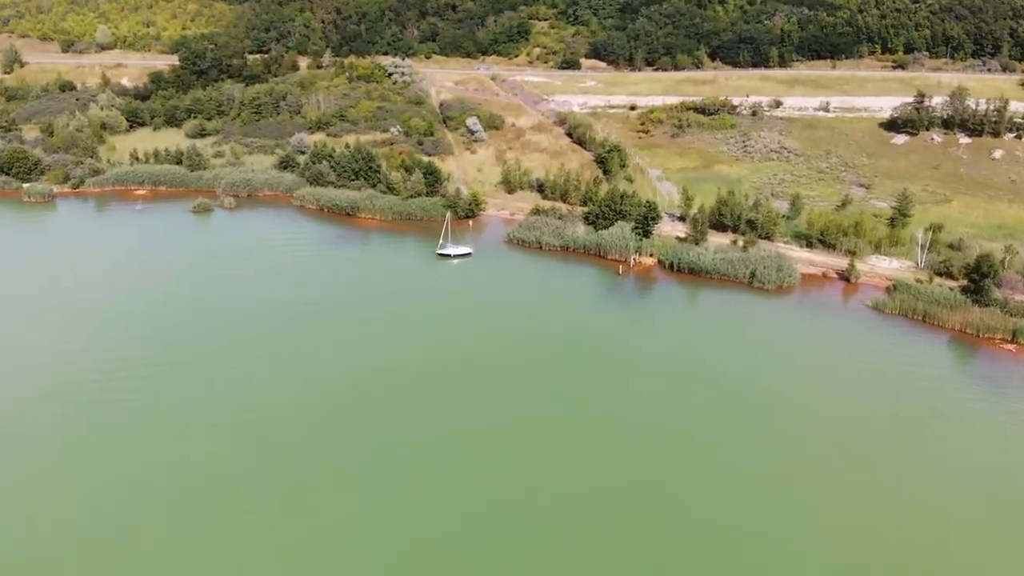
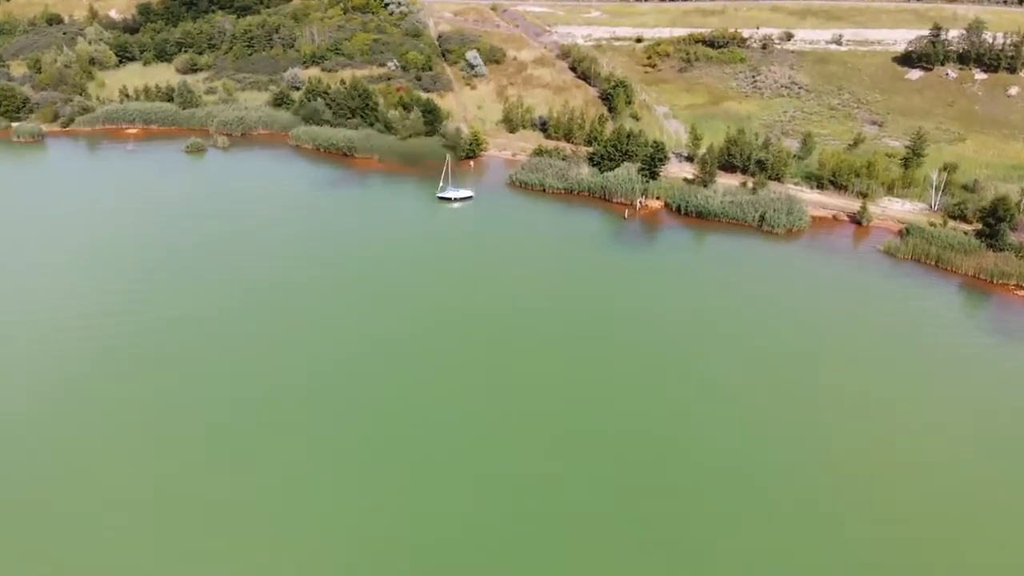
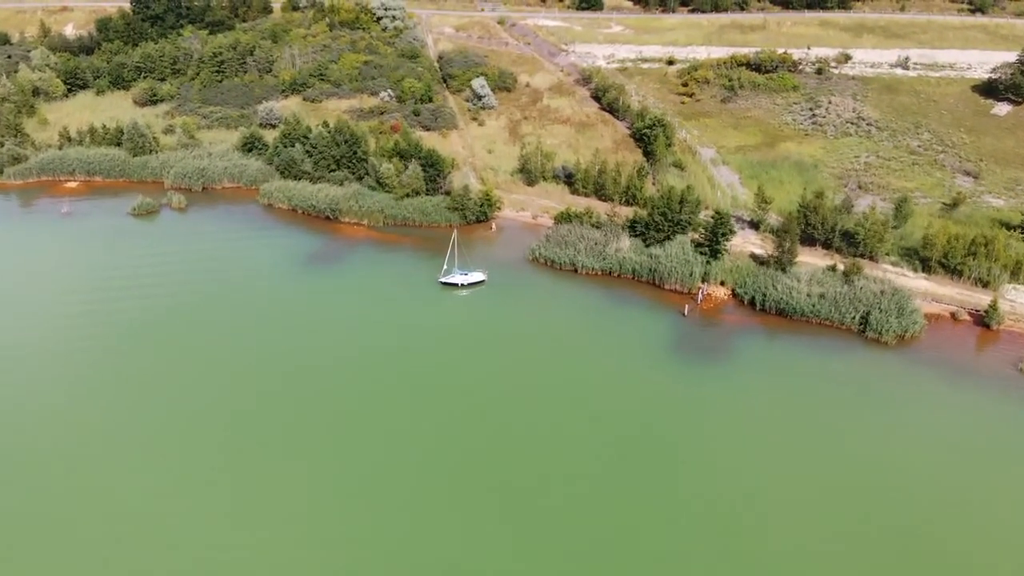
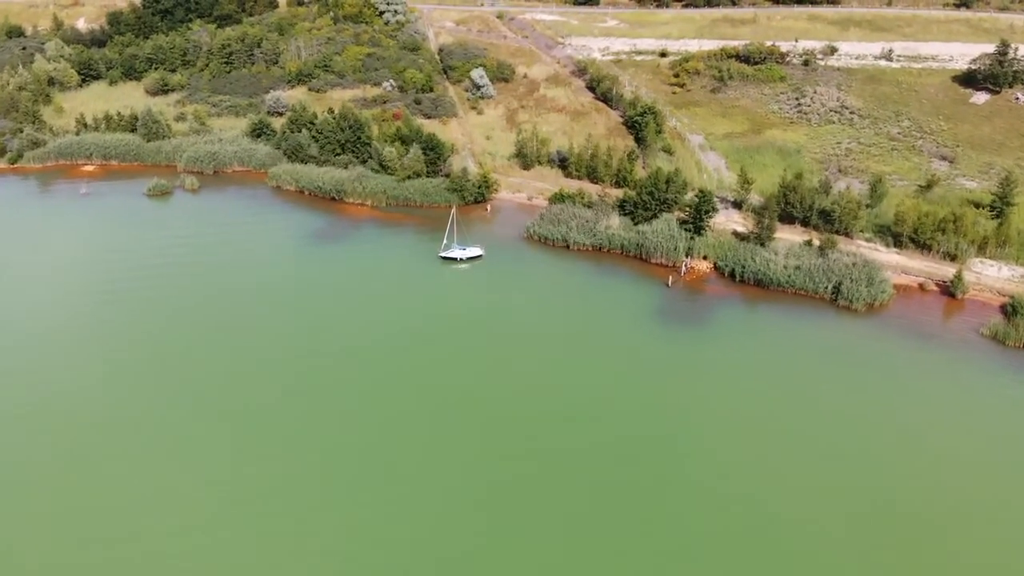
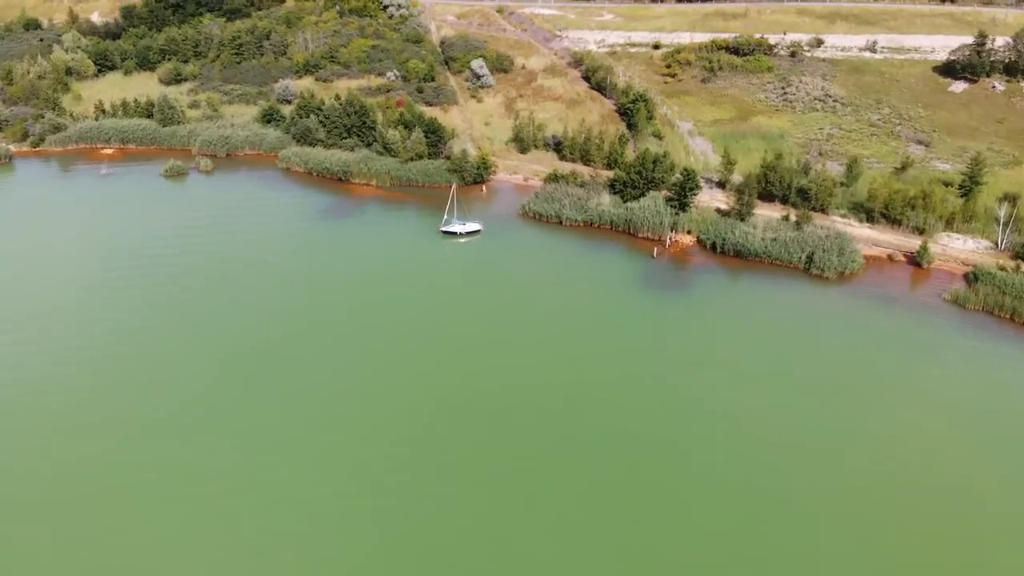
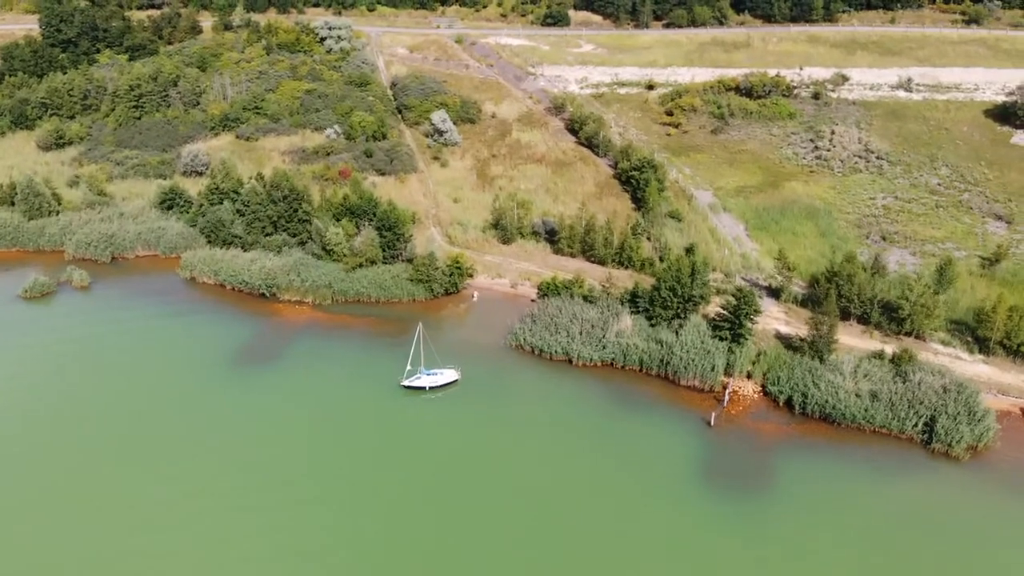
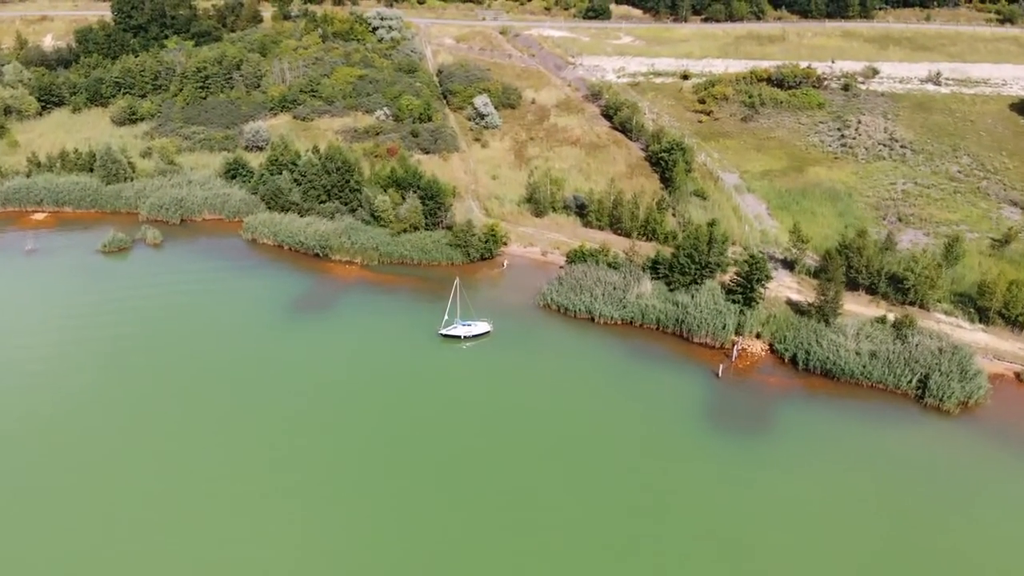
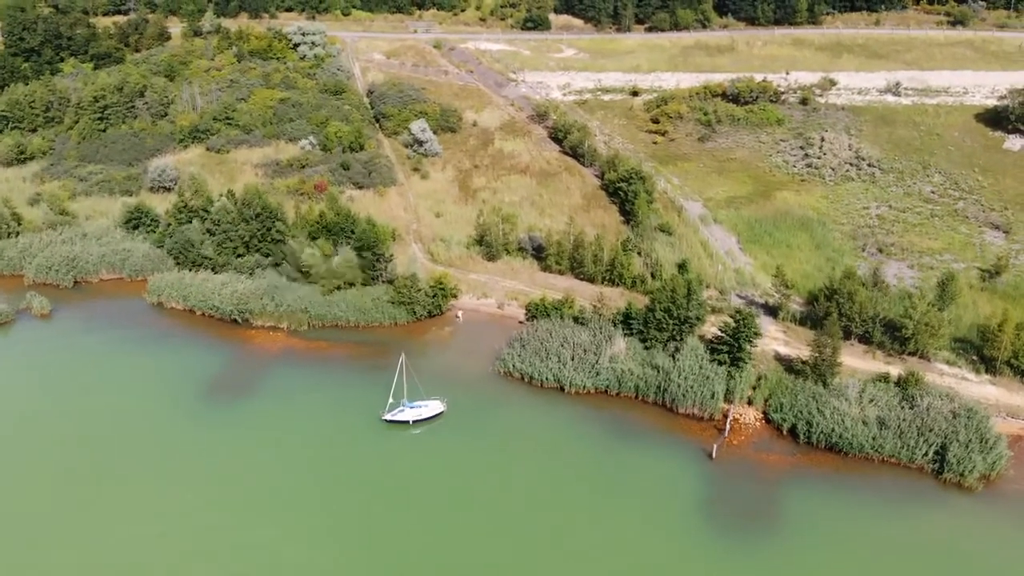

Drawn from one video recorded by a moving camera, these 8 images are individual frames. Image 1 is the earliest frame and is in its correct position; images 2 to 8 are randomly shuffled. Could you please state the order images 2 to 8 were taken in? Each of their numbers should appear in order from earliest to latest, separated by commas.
2, 5, 4, 3, 7, 6, 8
